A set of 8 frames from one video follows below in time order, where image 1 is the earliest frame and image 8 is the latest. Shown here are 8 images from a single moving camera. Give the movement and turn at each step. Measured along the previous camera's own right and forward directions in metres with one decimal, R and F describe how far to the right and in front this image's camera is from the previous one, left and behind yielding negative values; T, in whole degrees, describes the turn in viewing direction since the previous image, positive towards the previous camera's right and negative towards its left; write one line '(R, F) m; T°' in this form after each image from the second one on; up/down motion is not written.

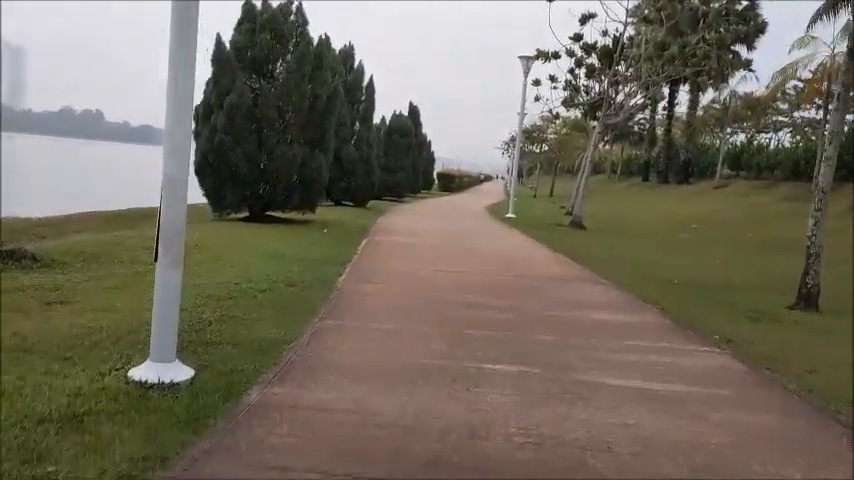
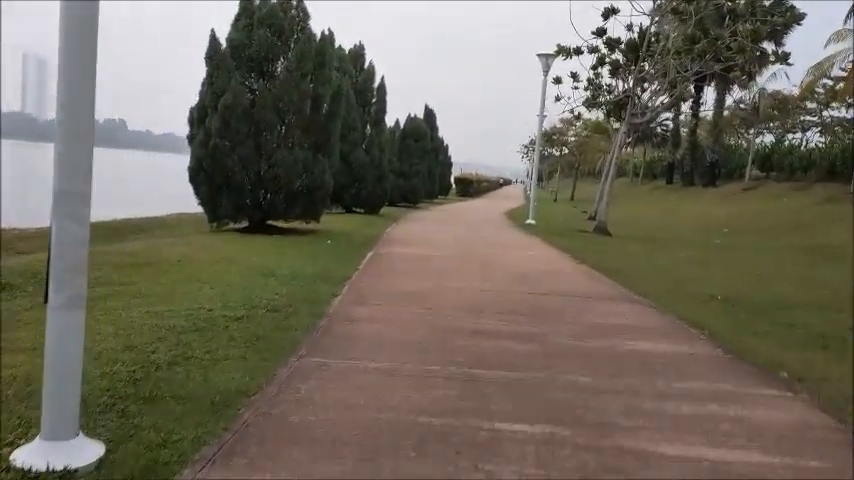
(+0.1, +1.2) m; -2°
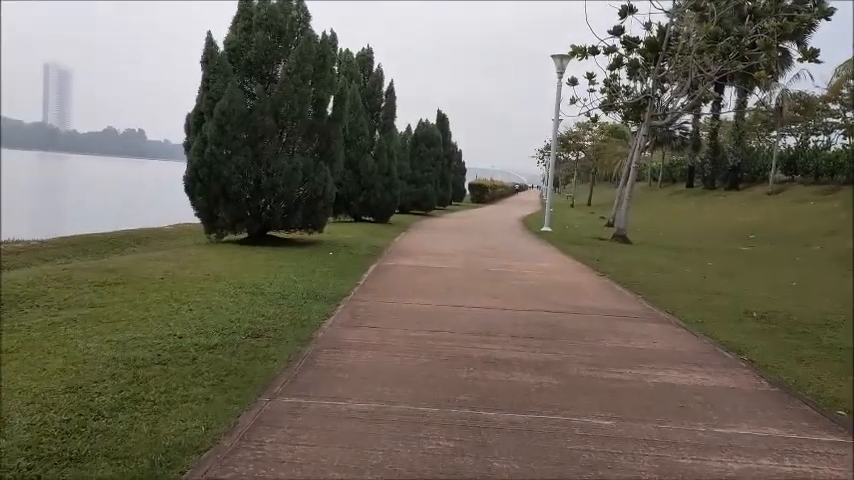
(+0.2, +0.8) m; -1°
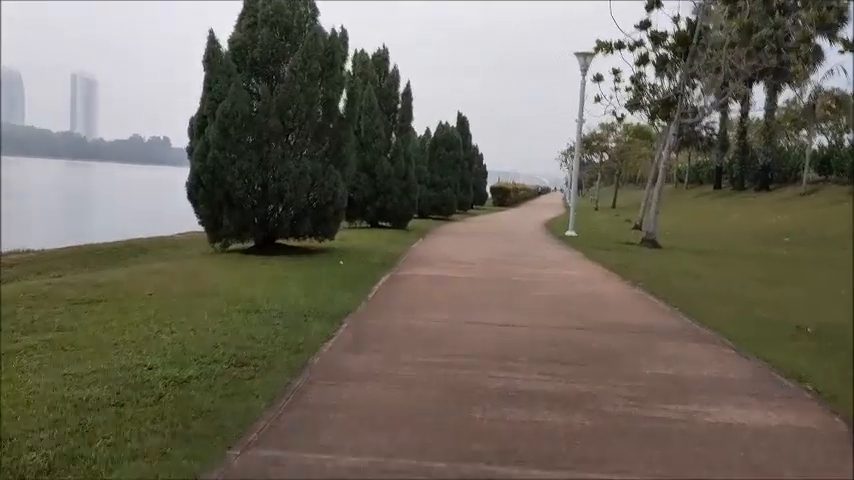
(+0.1, +0.8) m; -2°
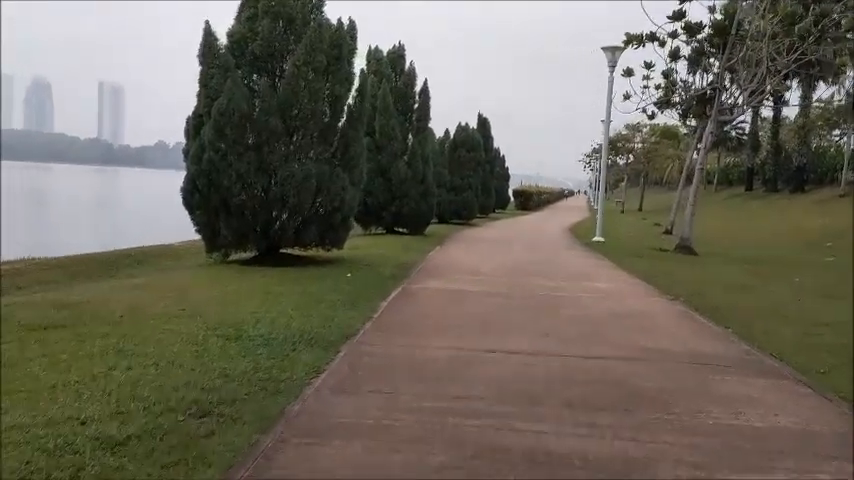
(+0.1, +1.1) m; -2°
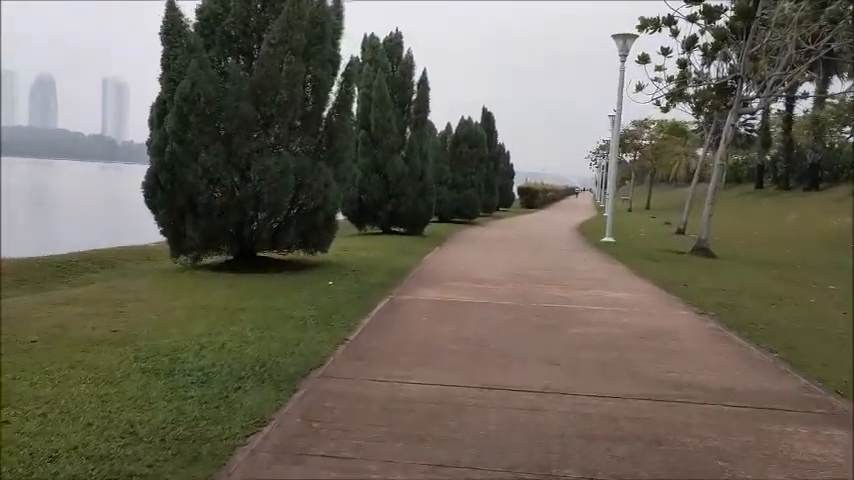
(+0.2, +1.3) m; 0°
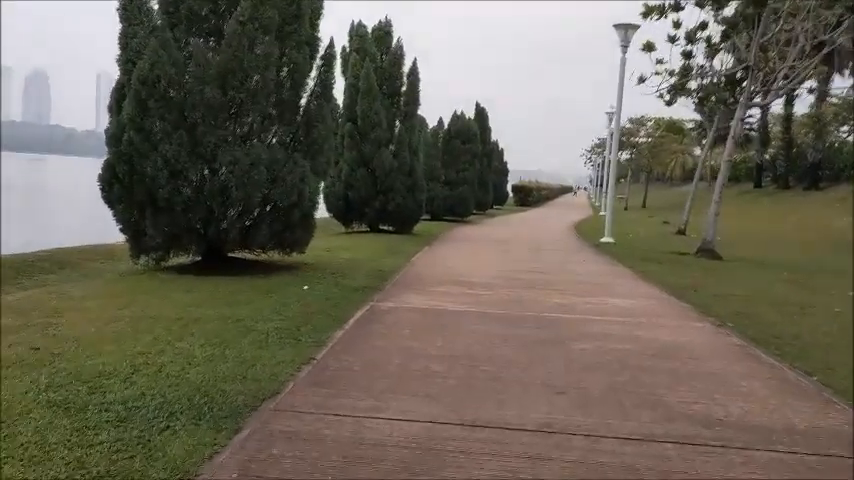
(+0.1, +0.9) m; 0°
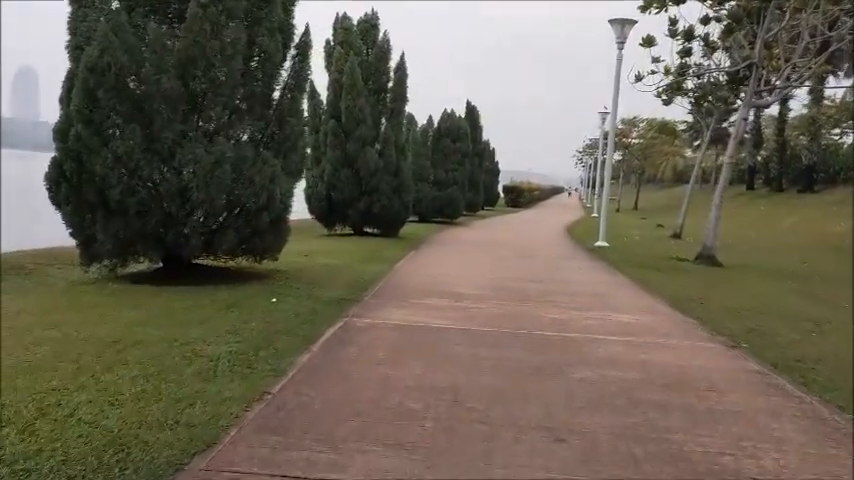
(+0.1, +0.8) m; +1°
